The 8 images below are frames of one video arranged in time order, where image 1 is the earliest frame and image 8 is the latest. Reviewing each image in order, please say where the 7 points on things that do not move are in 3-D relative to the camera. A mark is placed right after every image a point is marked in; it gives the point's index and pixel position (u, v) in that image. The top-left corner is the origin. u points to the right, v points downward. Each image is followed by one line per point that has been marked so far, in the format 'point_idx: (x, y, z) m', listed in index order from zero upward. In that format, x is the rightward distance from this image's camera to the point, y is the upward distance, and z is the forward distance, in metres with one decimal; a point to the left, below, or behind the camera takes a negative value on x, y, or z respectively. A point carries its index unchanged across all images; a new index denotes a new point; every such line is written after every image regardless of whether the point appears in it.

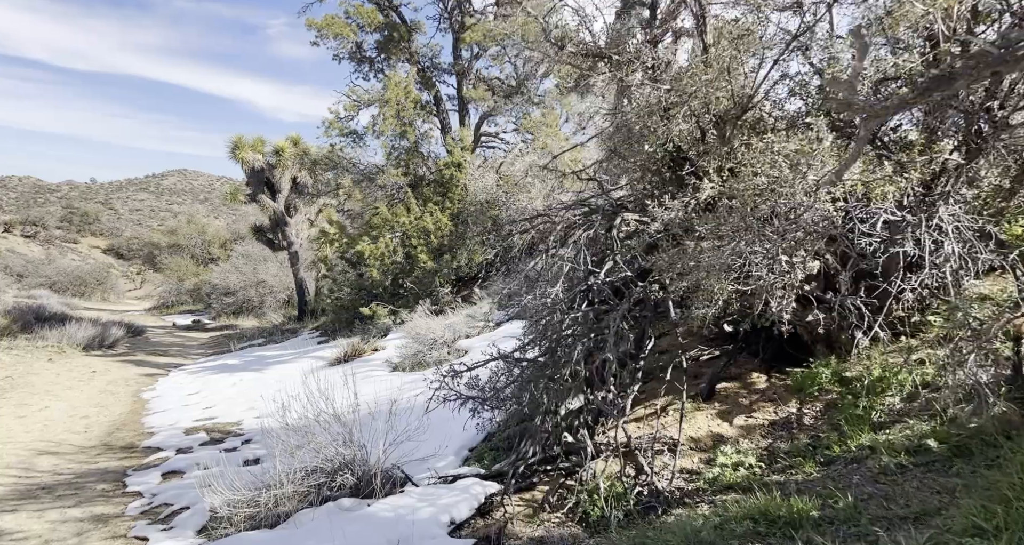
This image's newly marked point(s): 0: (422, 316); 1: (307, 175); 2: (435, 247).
0: (-1.0, -0.8, +9.9) m
1: (-5.5, +2.7, +18.5) m
2: (-1.3, +0.5, +11.1) m
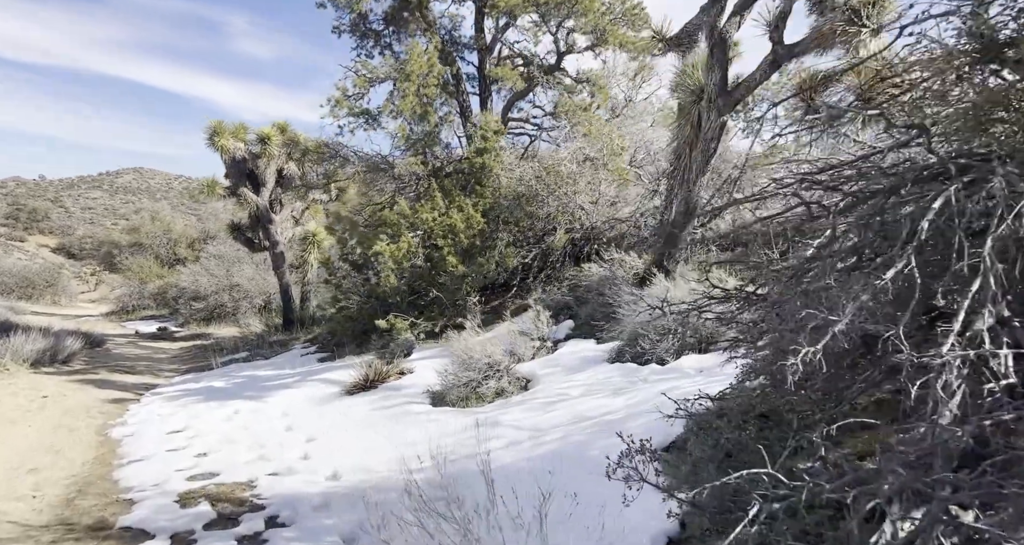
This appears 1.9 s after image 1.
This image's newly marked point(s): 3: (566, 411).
0: (-0.4, -0.9, +8.2) m
1: (-5.3, +2.7, +16.6) m
2: (-0.7, +0.4, +9.4) m
3: (+0.3, -1.0, +4.9) m
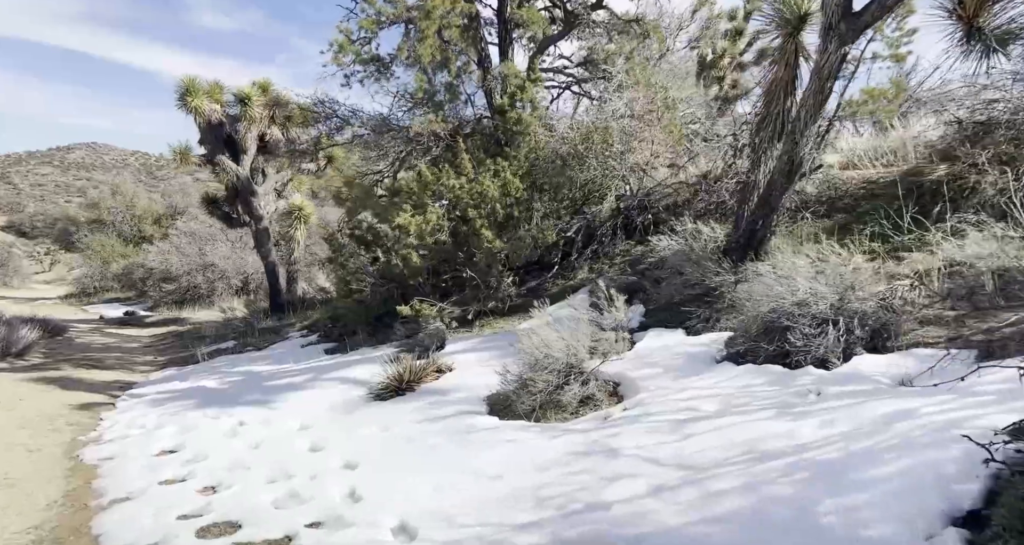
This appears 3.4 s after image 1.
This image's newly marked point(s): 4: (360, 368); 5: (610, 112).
0: (+0.2, -0.7, +6.9) m
1: (-5.2, +3.2, +14.9) m
2: (-0.2, +0.7, +8.0) m
3: (+1.1, -0.8, +3.6) m
4: (-1.7, -1.1, +7.6) m
5: (+1.3, +2.1, +8.3) m
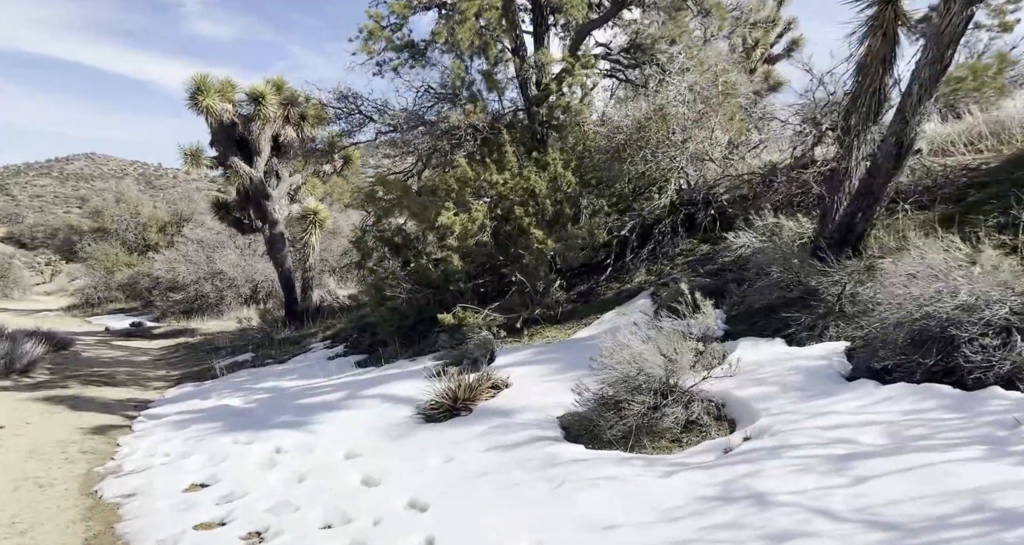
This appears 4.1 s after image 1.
0: (+0.8, -0.7, +6.3) m
1: (-4.7, +3.0, +14.3) m
2: (+0.4, +0.6, +7.4) m
3: (+1.7, -0.8, +2.9) m
4: (-1.2, -1.2, +6.9) m
5: (+1.8, +2.1, +7.6) m
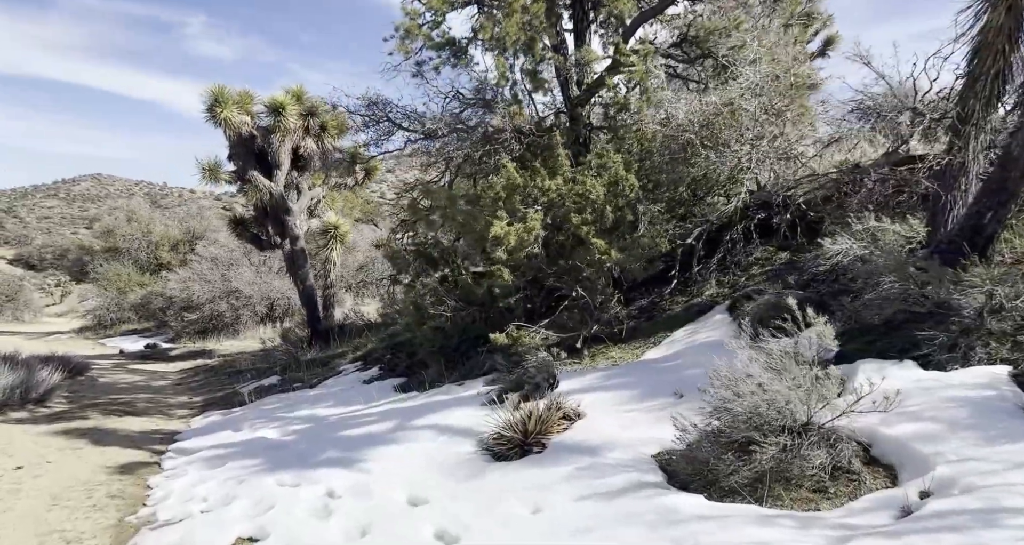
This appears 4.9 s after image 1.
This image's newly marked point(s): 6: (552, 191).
0: (+1.4, -0.8, +5.6) m
1: (-4.1, +2.7, +13.7) m
2: (+0.9, +0.5, +6.7) m
3: (+2.2, -0.9, +2.3) m
4: (-0.5, -1.3, +6.3) m
5: (+2.4, +1.9, +7.0) m
6: (+0.4, +0.8, +6.9) m
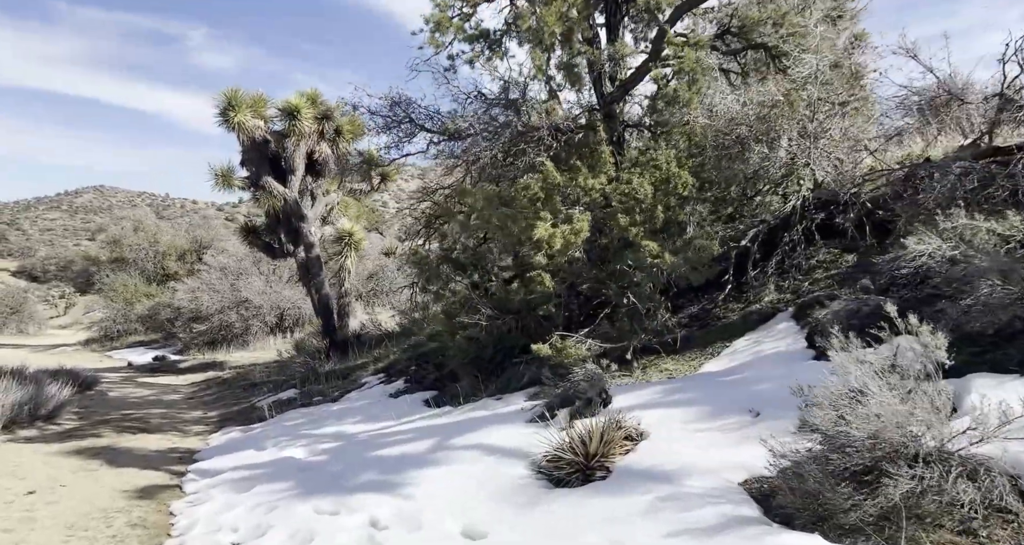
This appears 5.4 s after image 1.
0: (+1.8, -0.8, +5.2) m
1: (-3.7, +2.5, +13.3) m
2: (+1.4, +0.4, +6.3) m
3: (+2.6, -0.9, +1.8) m
4: (-0.1, -1.4, +5.8) m
5: (+2.8, +1.9, +6.6) m
6: (+0.8, +0.8, +6.5) m
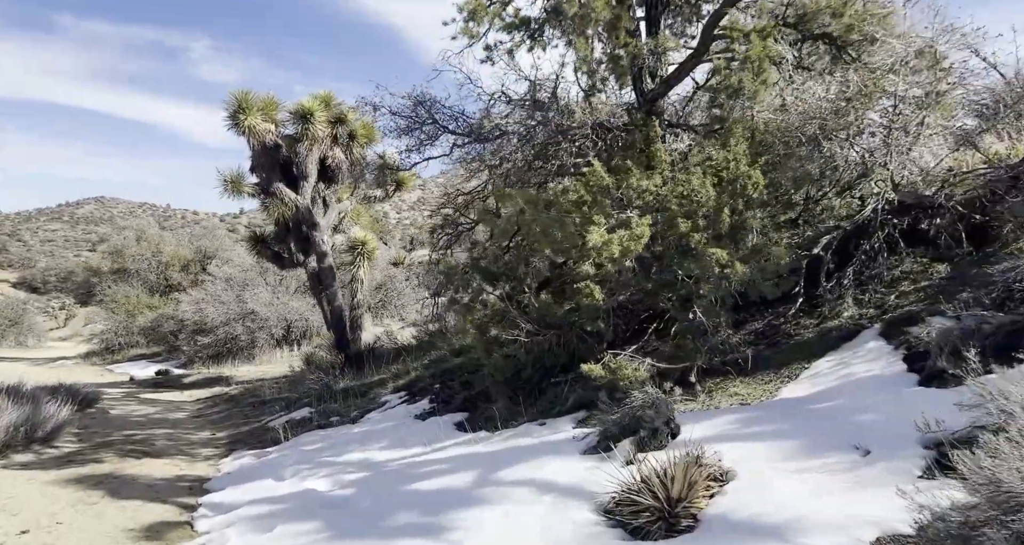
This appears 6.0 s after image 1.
0: (+2.2, -0.9, +4.5) m
1: (-3.2, +2.3, +12.7) m
2: (+1.8, +0.3, +5.7) m
3: (+3.1, -0.9, +1.2) m
4: (+0.3, -1.5, +5.2) m
5: (+3.2, +1.8, +6.0) m
6: (+1.2, +0.7, +5.8) m
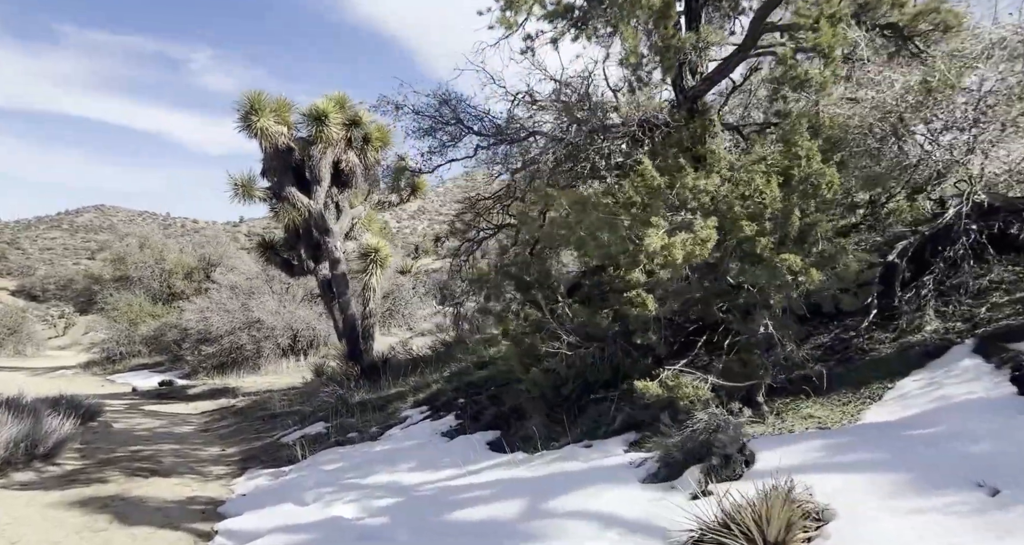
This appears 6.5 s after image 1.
0: (+2.6, -1.0, +4.0) m
1: (-2.8, +2.1, +12.3) m
2: (+2.2, +0.3, +5.2) m
3: (+3.4, -0.9, +0.7) m
4: (+0.7, -1.6, +4.7) m
5: (+3.6, +1.7, +5.5) m
6: (+1.6, +0.6, +5.4) m
